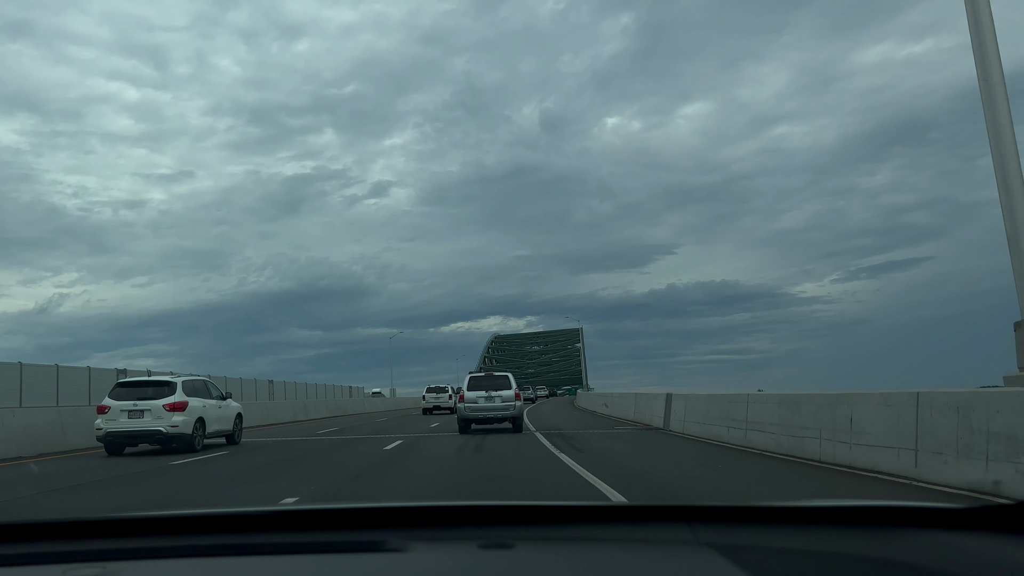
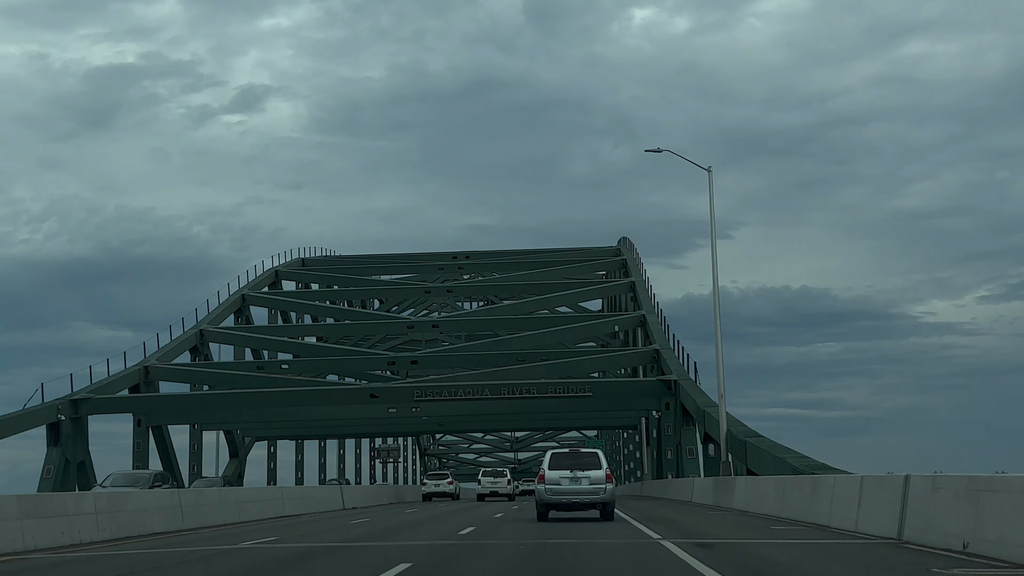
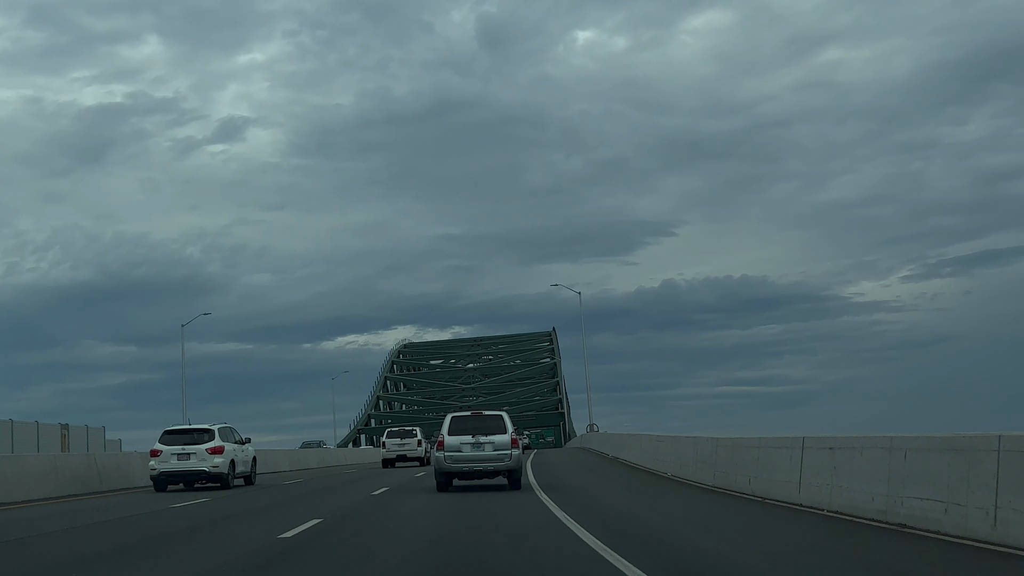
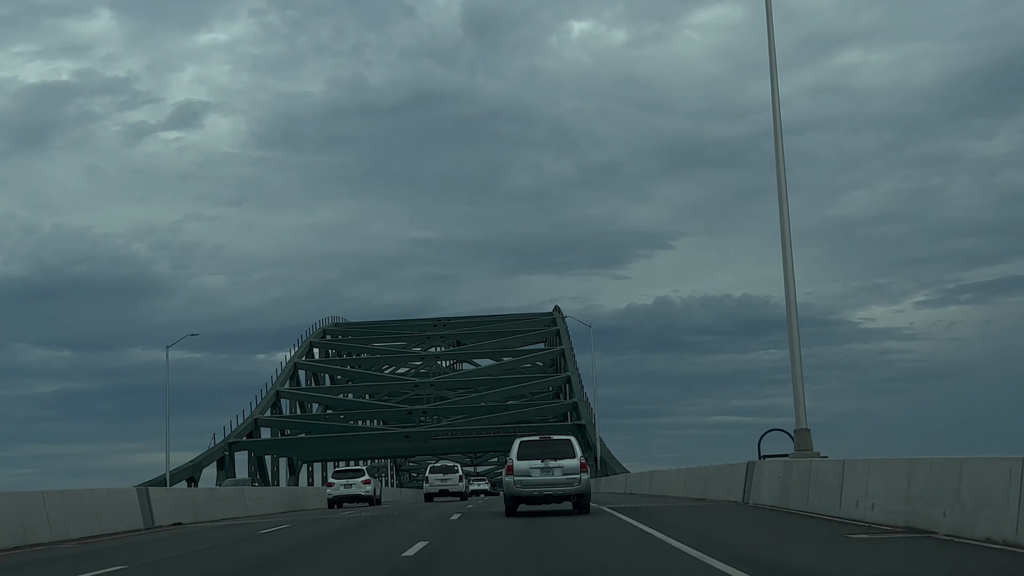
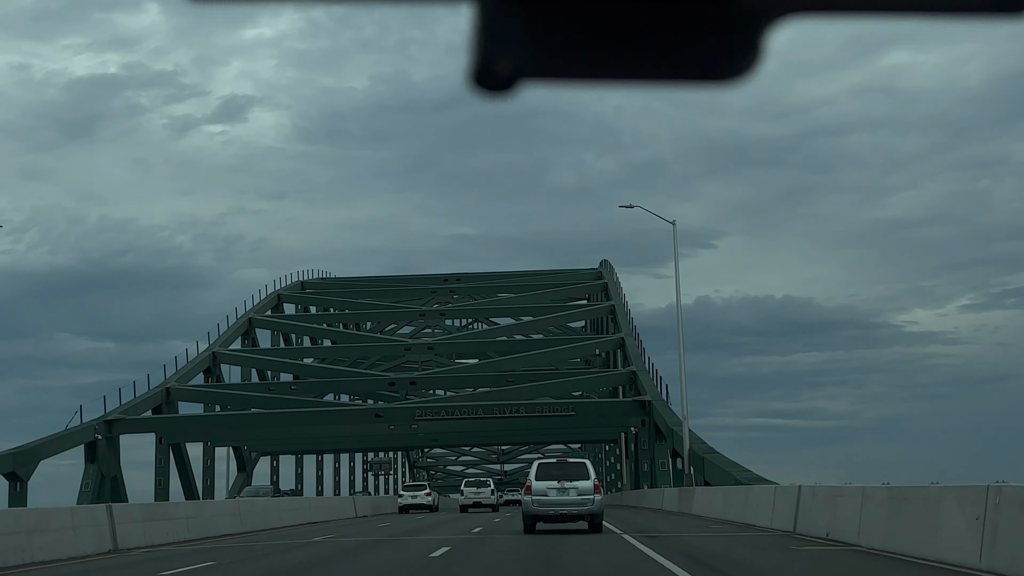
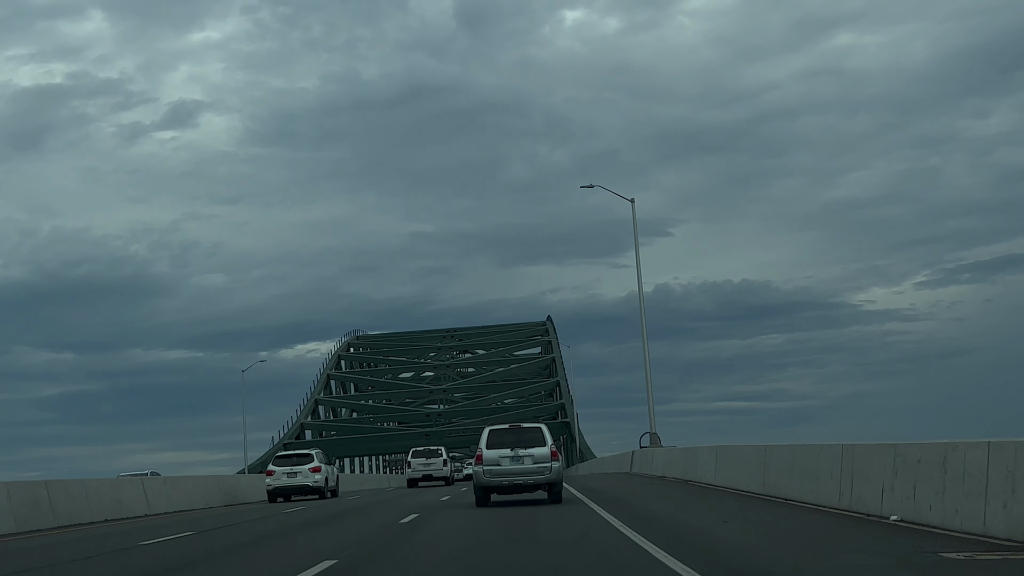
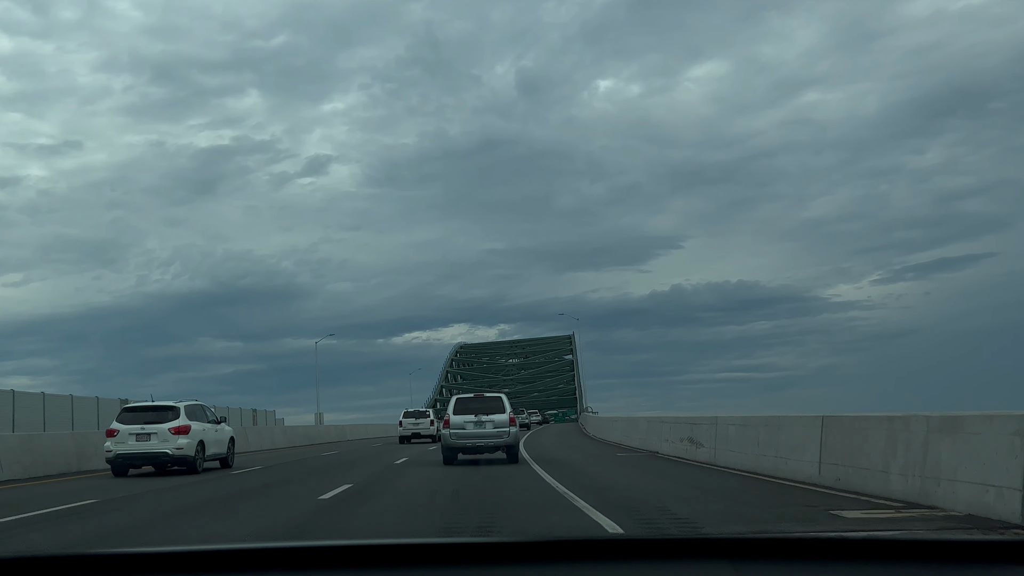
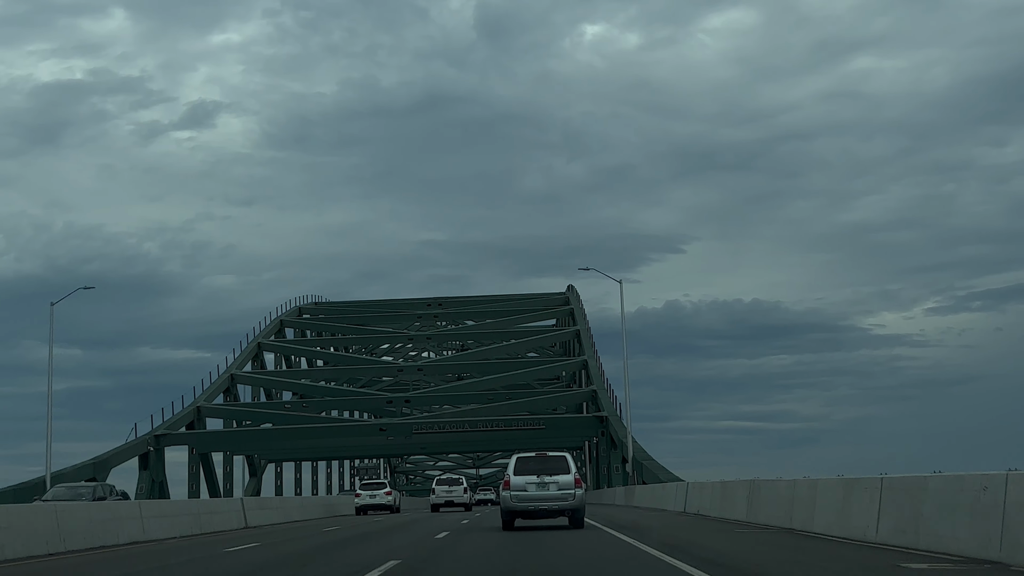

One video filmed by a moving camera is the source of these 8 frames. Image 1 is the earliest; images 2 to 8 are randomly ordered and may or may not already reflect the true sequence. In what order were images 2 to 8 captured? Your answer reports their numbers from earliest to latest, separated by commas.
7, 3, 6, 4, 8, 5, 2
